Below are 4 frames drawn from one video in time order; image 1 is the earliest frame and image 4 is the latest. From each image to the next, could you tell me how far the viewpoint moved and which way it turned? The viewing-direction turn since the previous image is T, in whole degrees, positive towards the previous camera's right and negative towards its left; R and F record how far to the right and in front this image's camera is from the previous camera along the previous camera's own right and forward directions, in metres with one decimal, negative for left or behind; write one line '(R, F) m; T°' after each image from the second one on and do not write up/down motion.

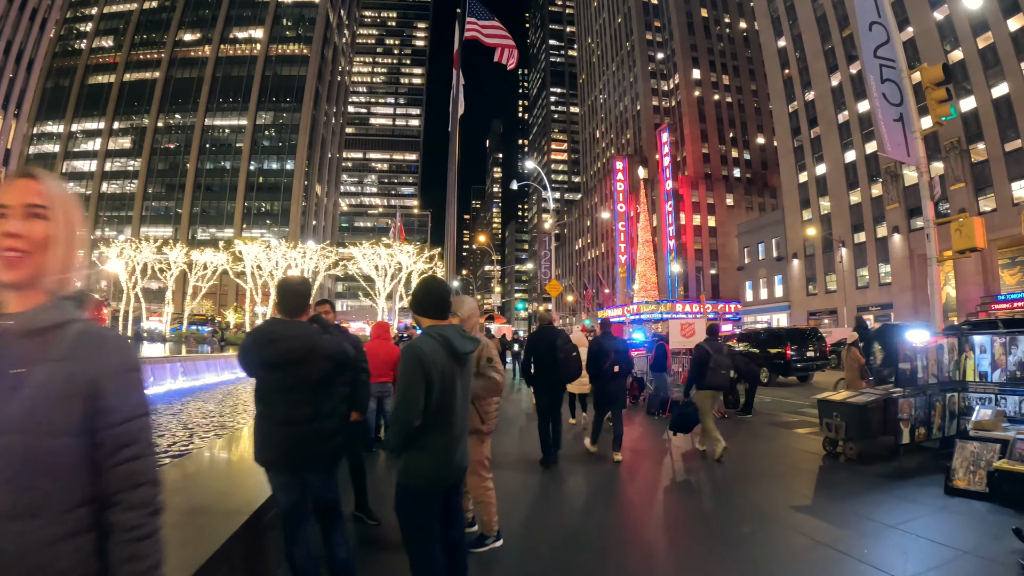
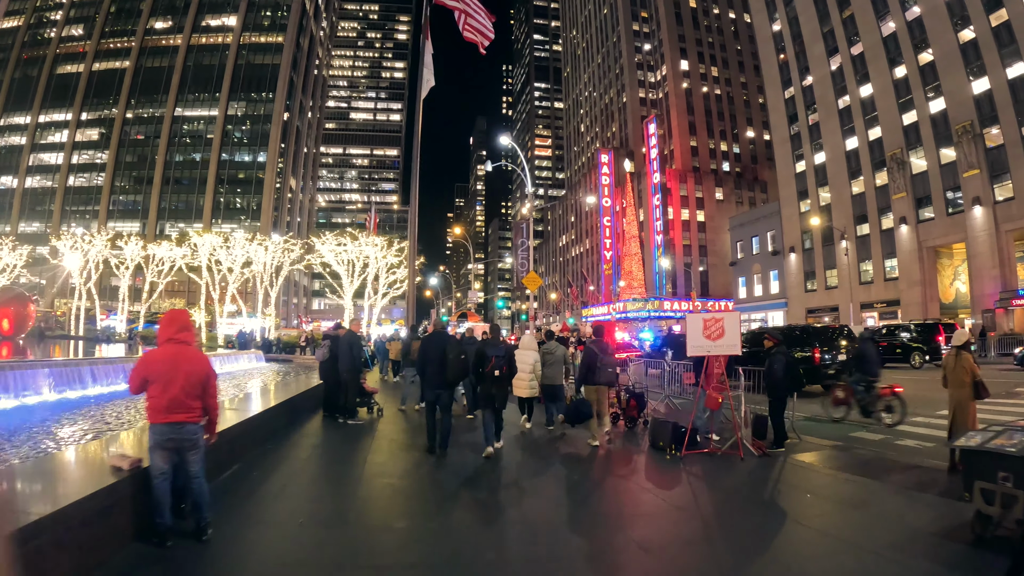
(+0.6, +3.7) m; +2°
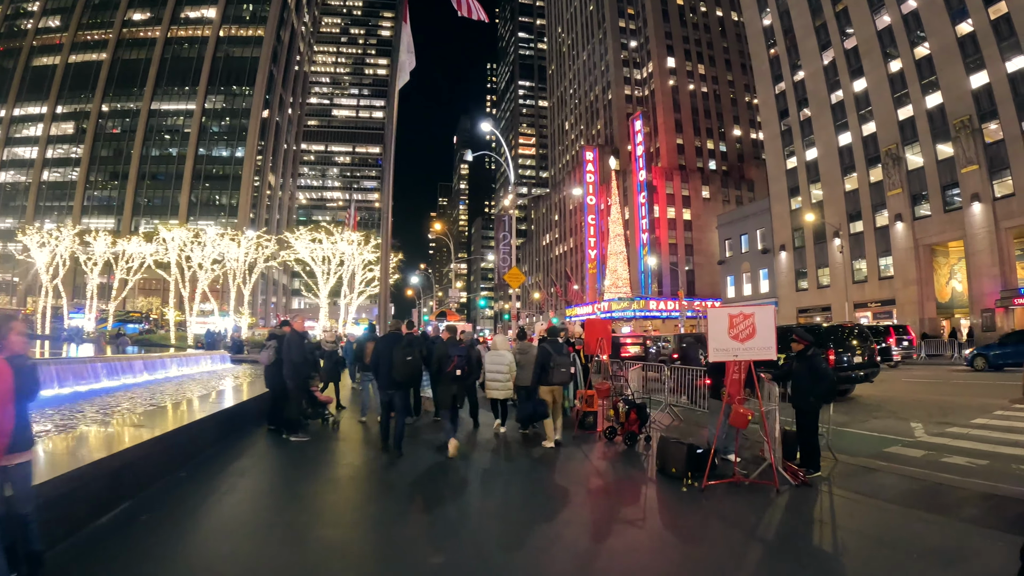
(+0.1, +1.7) m; +2°
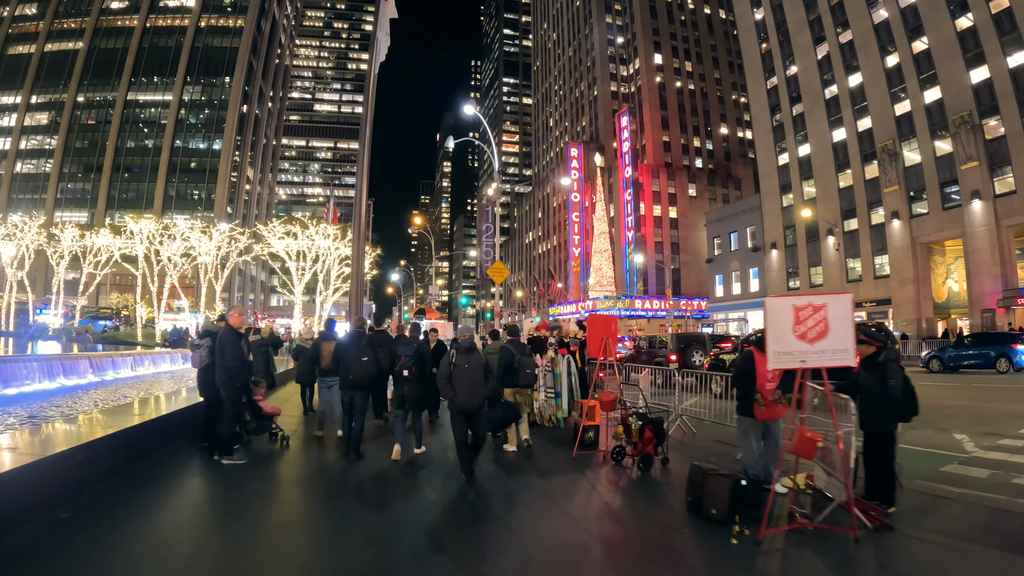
(0.0, +1.7) m; +2°
